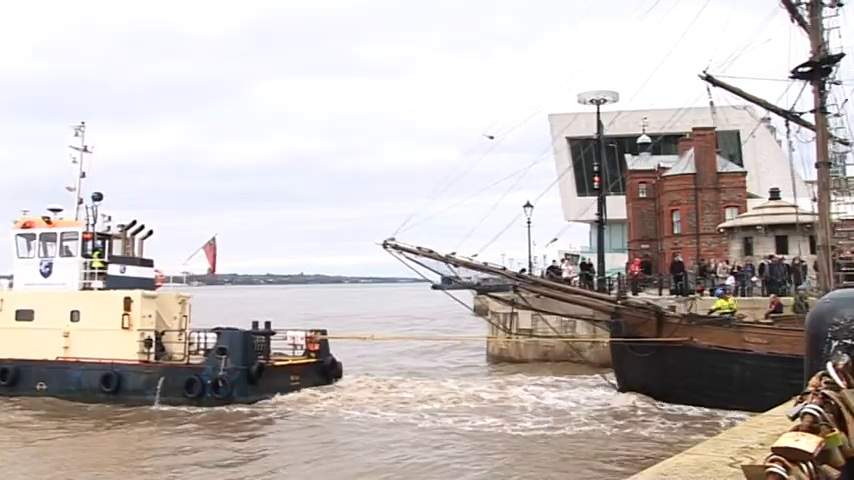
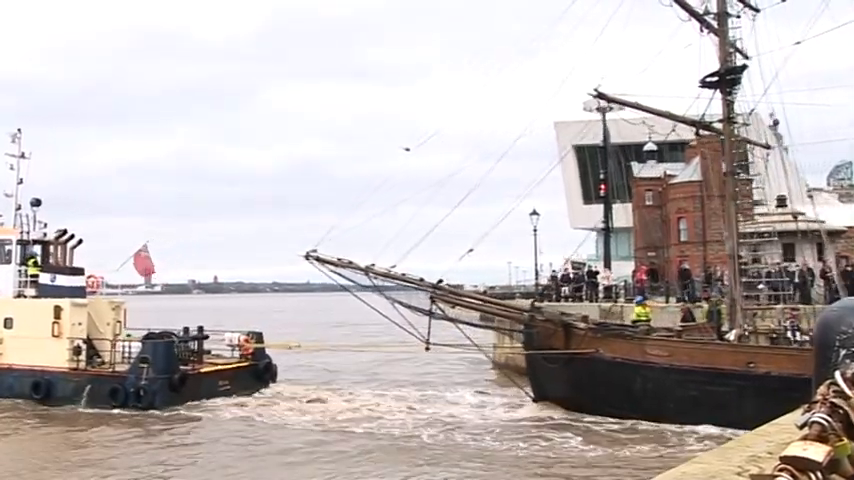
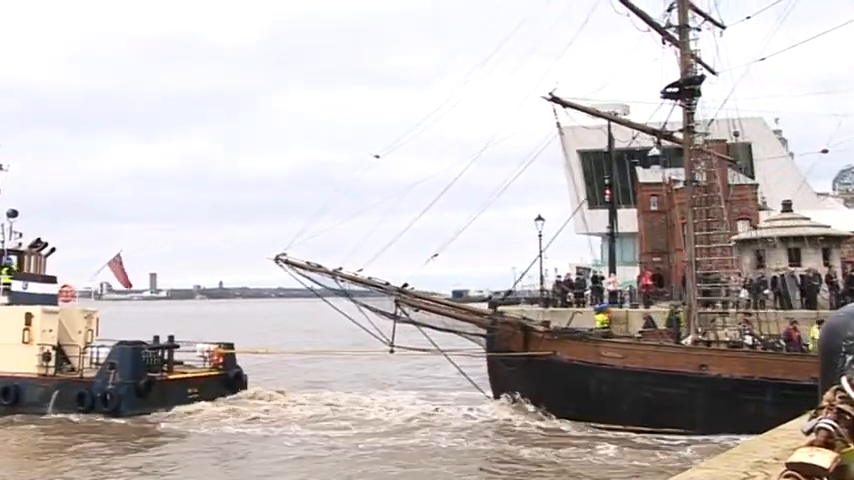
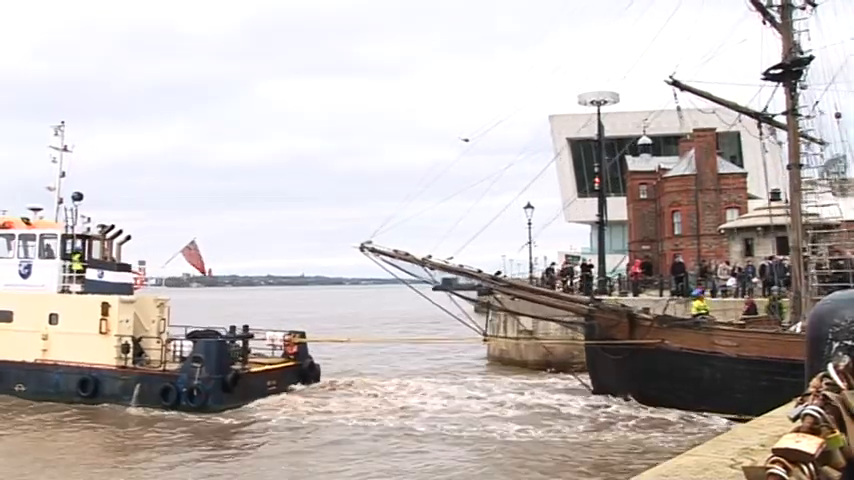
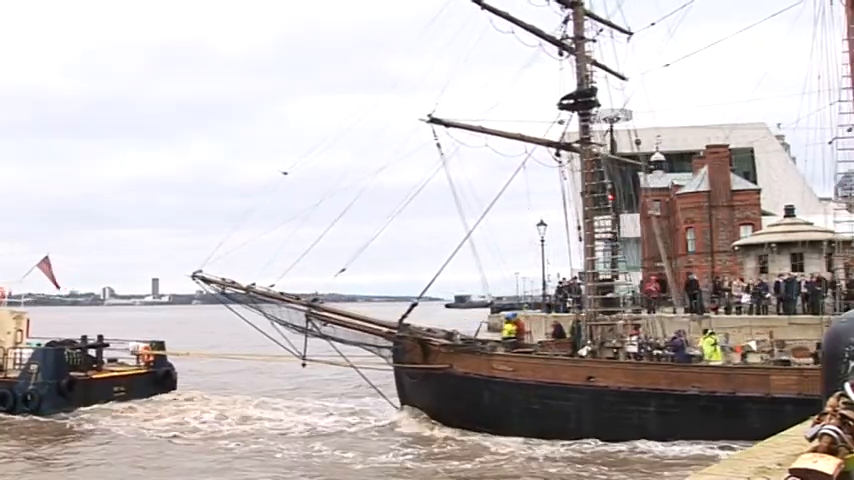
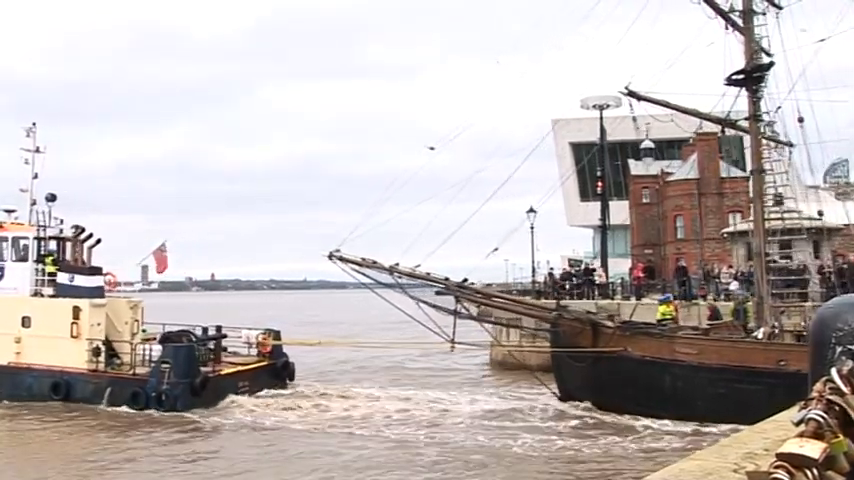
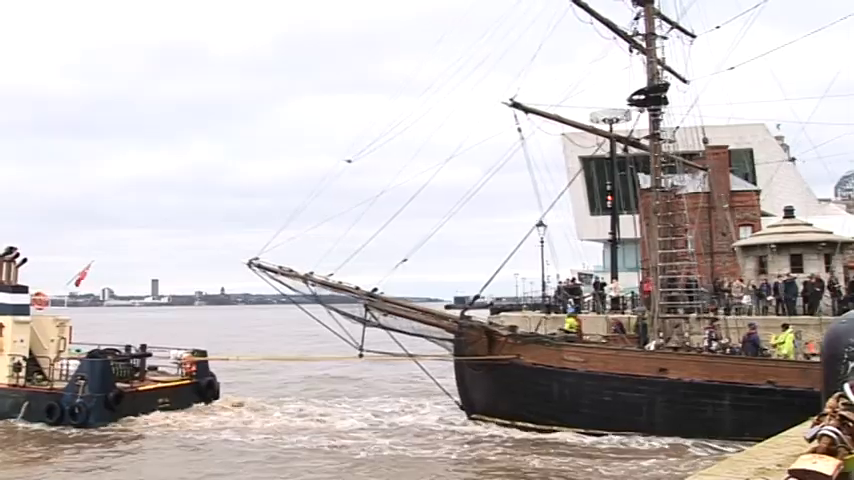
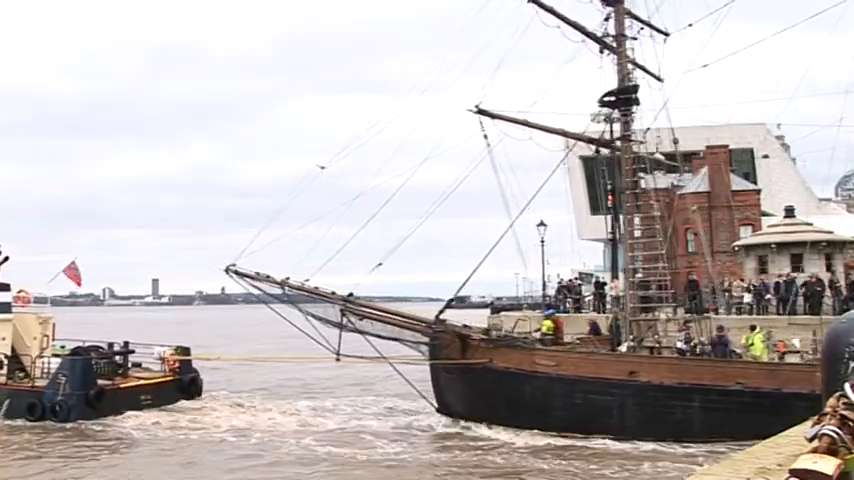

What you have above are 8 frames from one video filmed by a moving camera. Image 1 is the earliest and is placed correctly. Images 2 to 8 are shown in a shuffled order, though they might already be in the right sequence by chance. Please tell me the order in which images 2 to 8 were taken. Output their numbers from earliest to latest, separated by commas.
4, 6, 2, 3, 7, 8, 5
